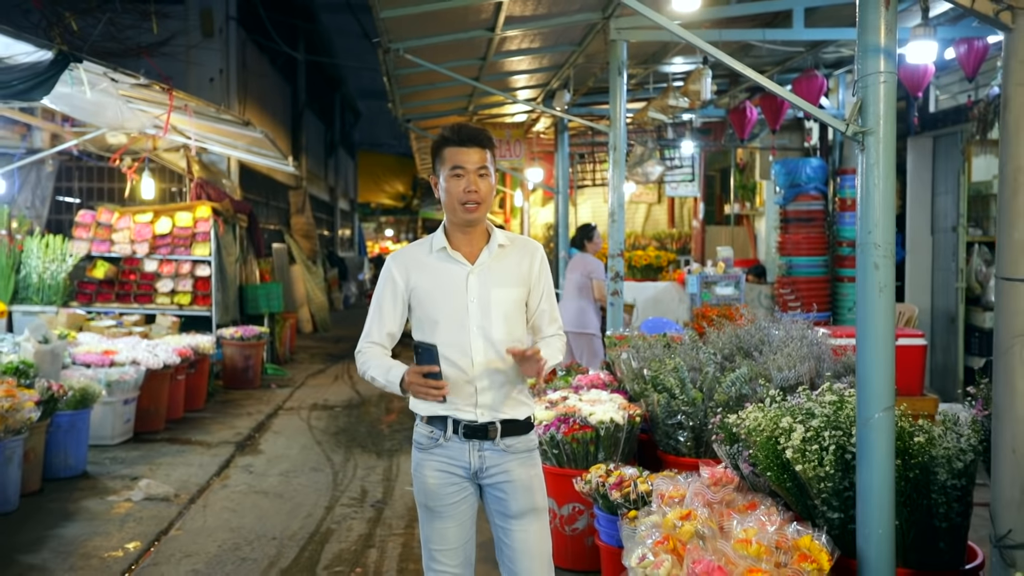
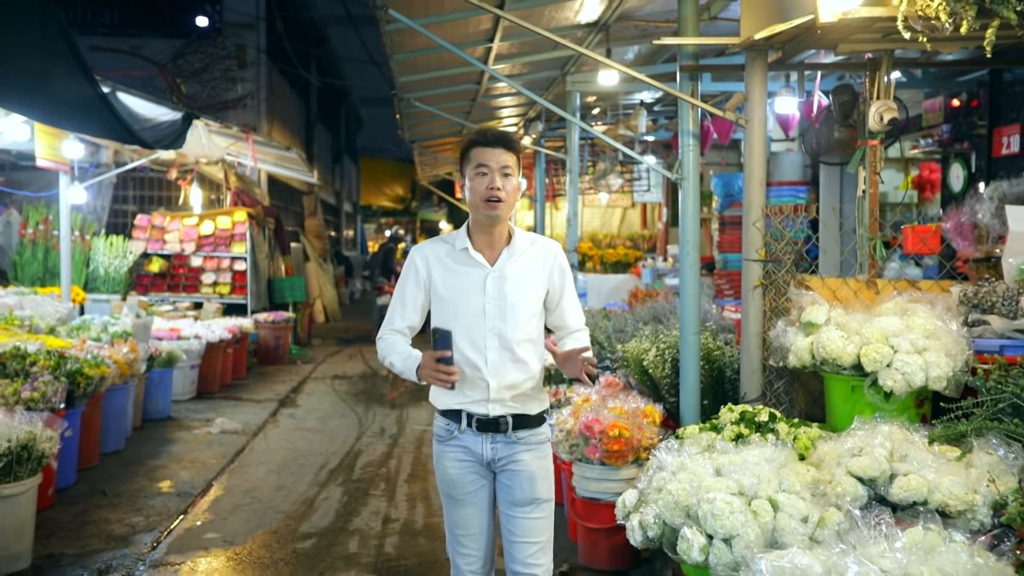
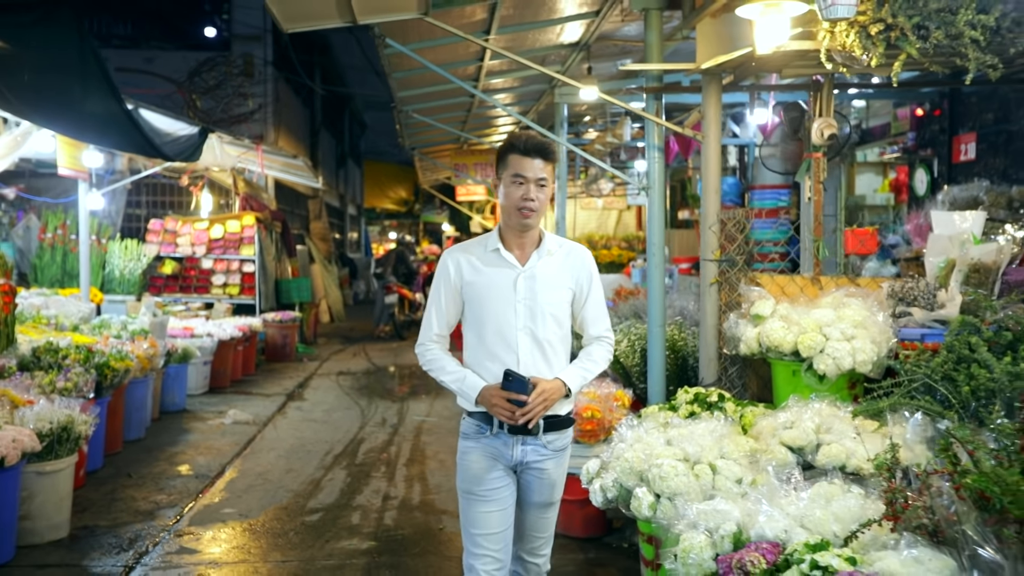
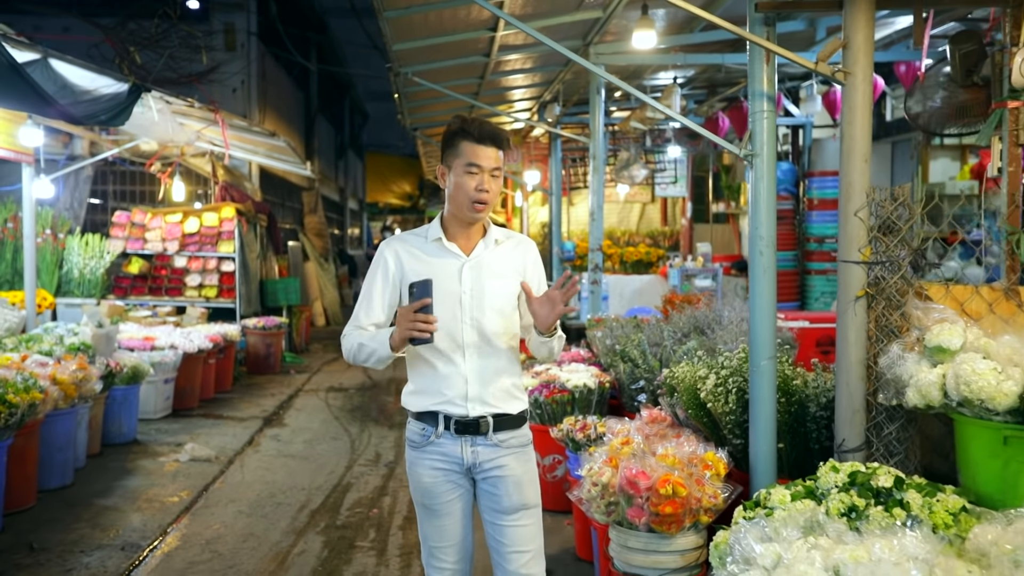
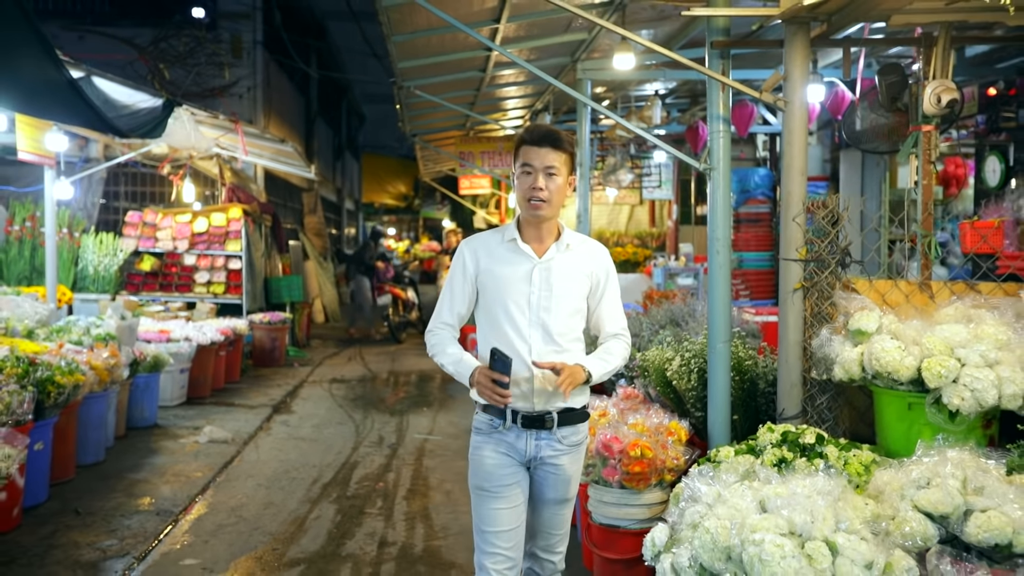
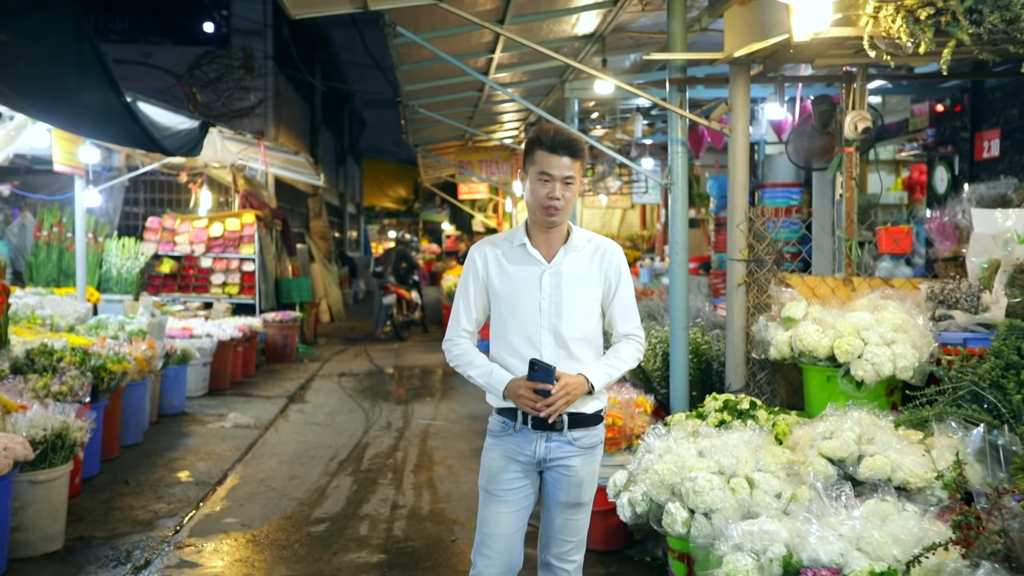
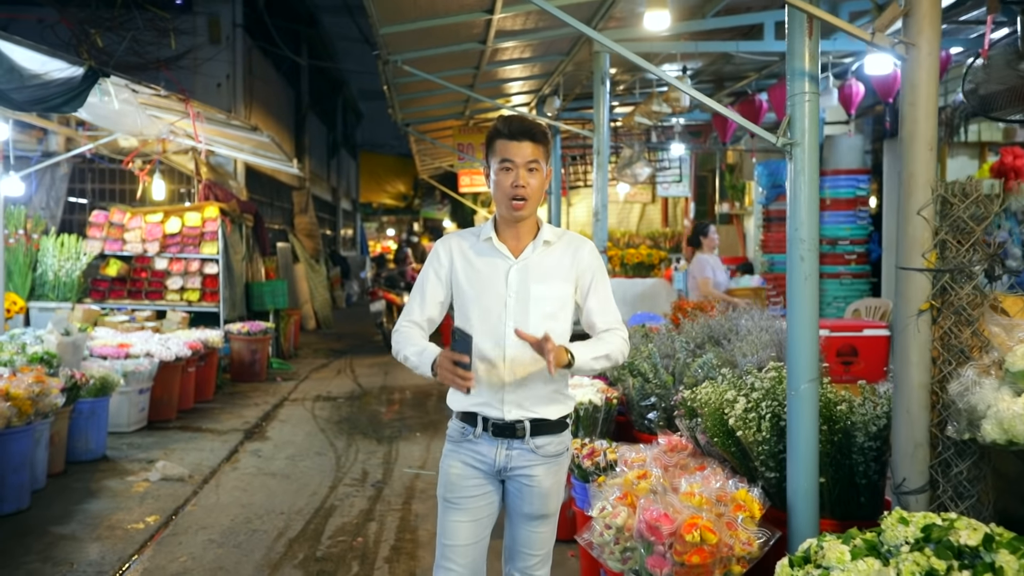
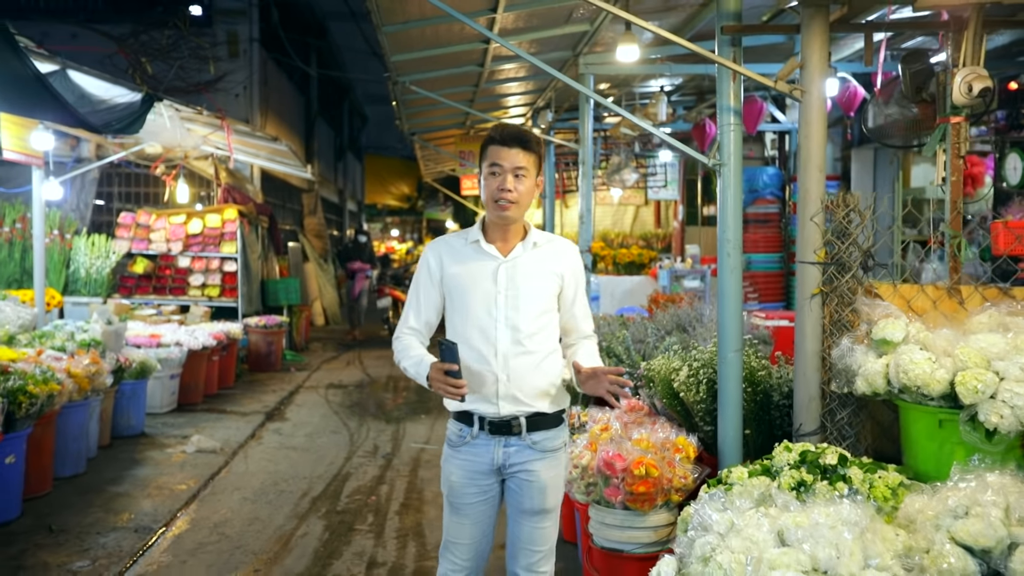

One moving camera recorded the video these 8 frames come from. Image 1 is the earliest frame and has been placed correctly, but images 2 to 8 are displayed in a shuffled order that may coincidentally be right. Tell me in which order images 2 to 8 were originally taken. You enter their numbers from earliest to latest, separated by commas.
7, 4, 8, 5, 2, 6, 3
